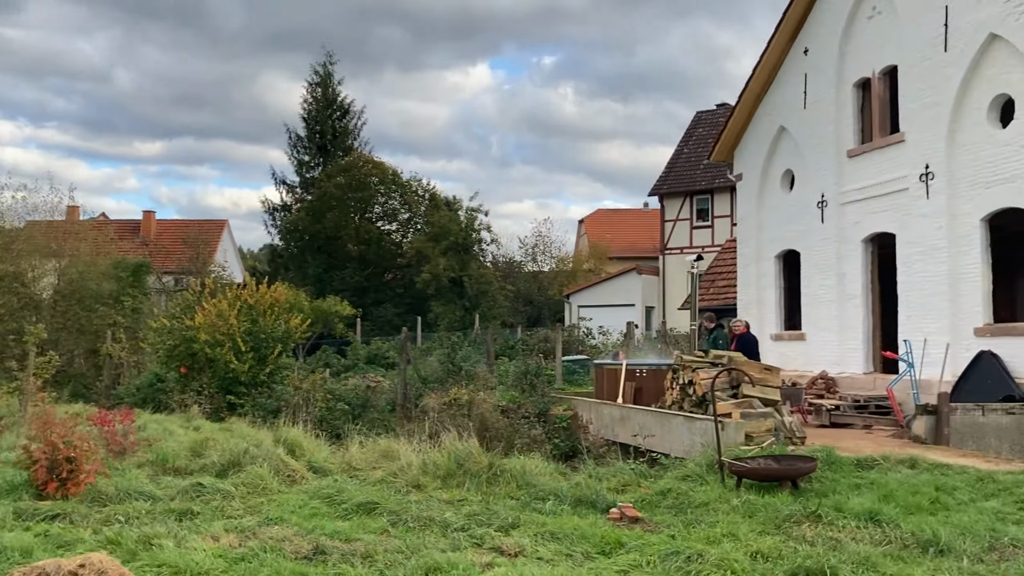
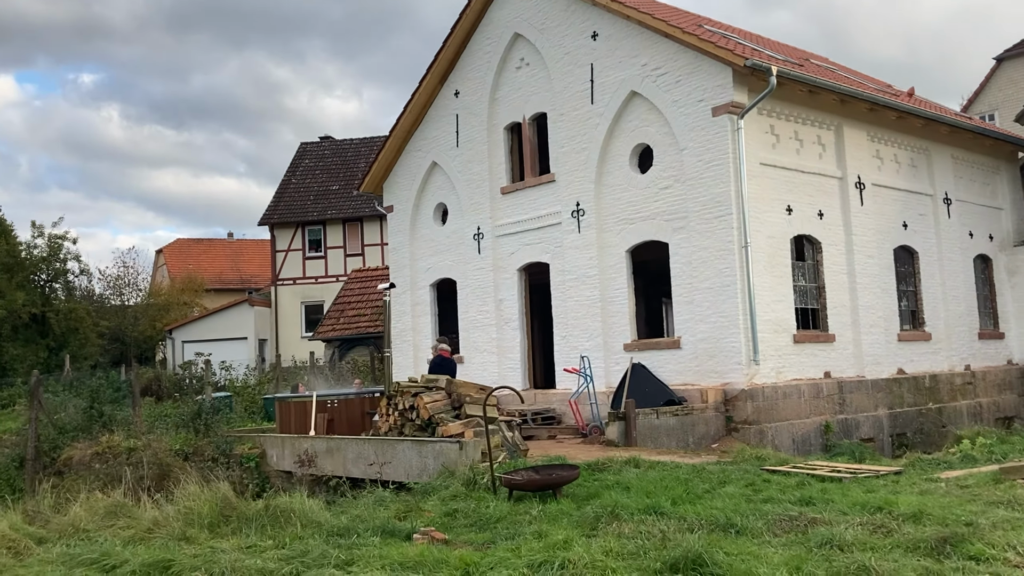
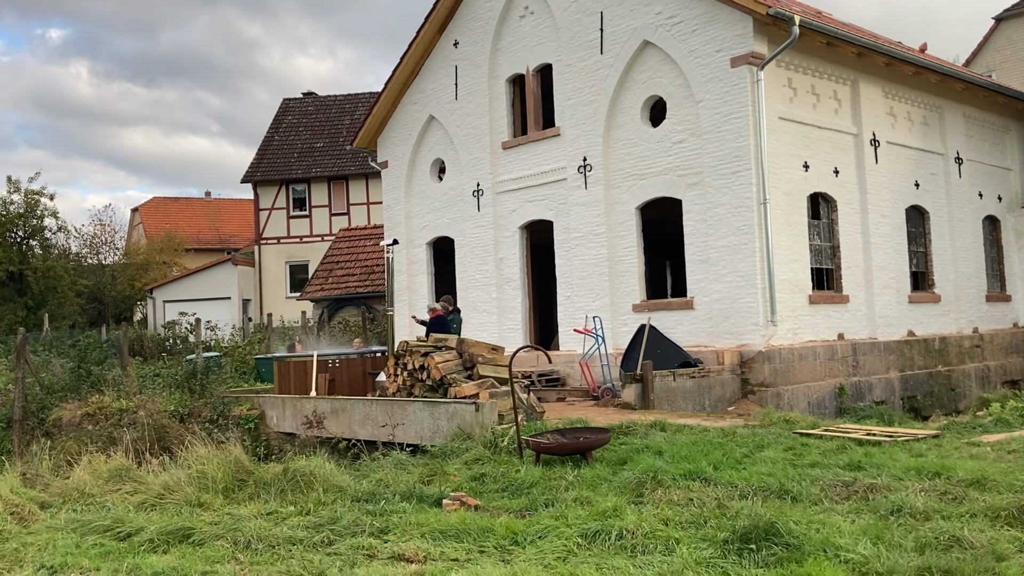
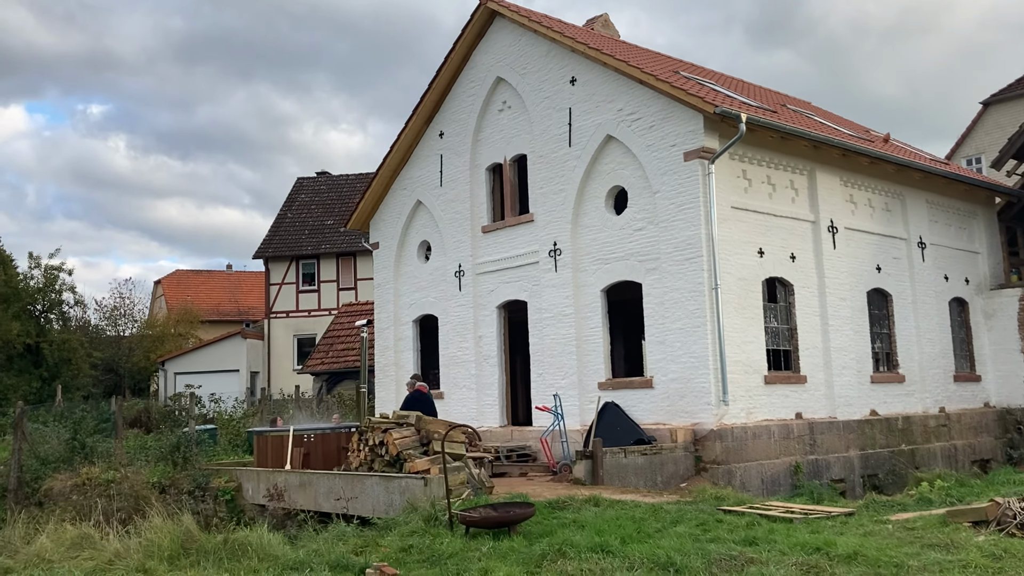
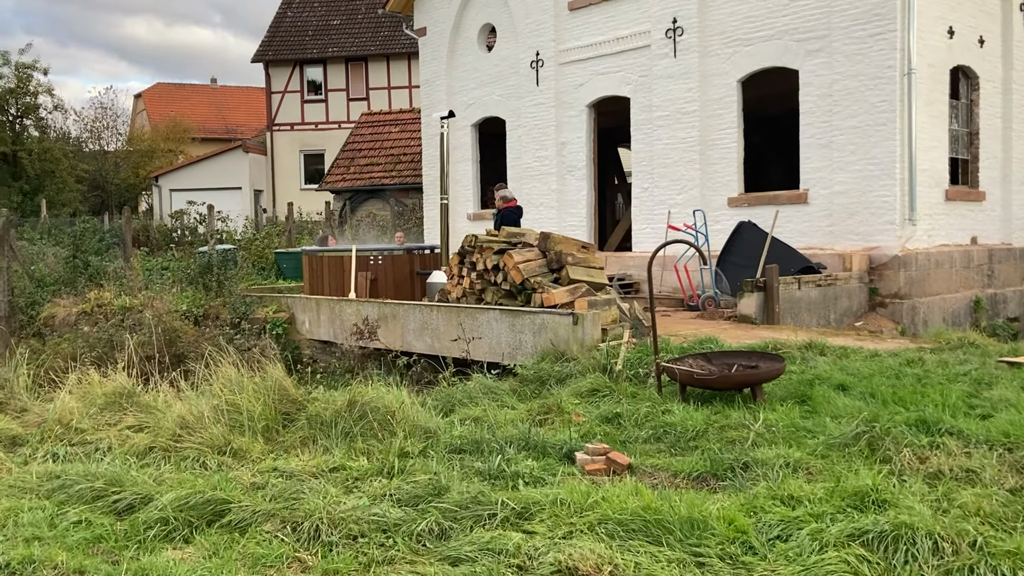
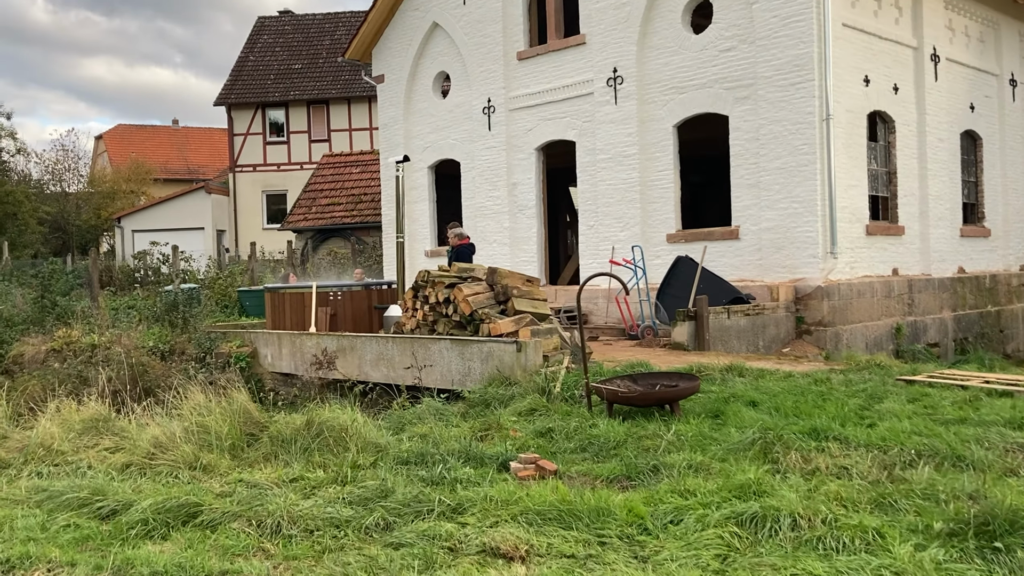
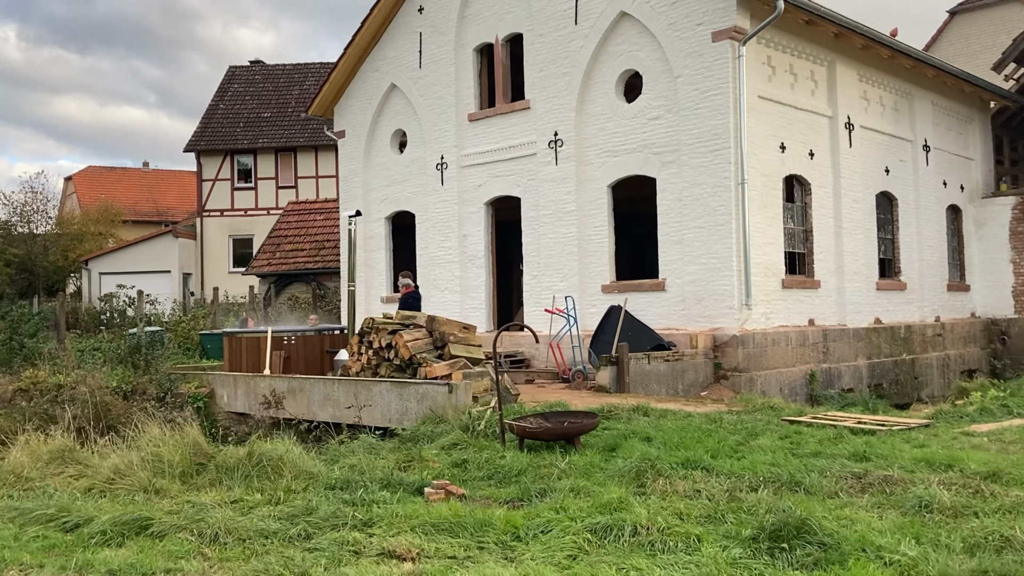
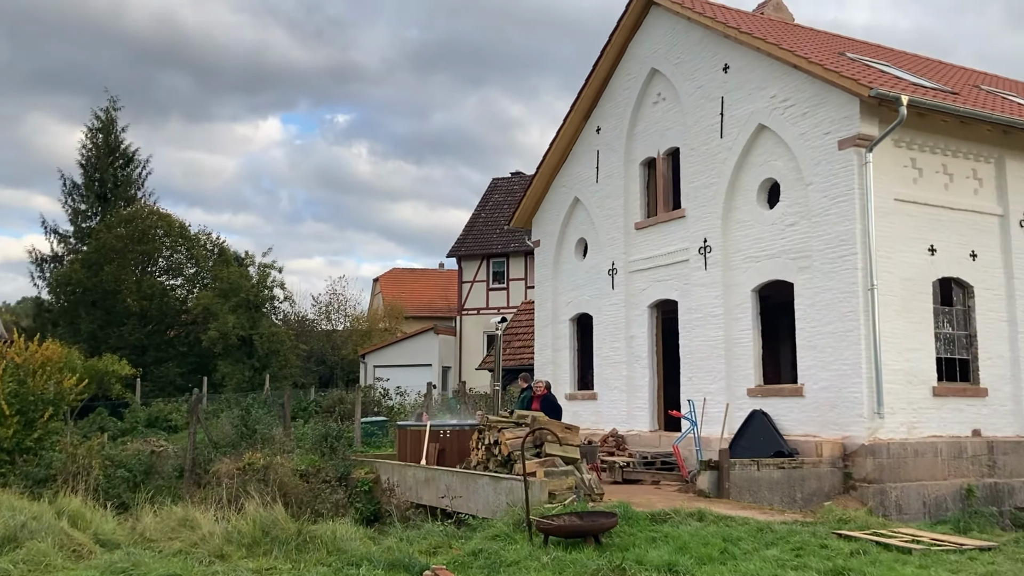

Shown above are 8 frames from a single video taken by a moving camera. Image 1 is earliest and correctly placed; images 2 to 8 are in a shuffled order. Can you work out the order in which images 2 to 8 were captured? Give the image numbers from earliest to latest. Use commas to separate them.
8, 4, 2, 3, 7, 6, 5
